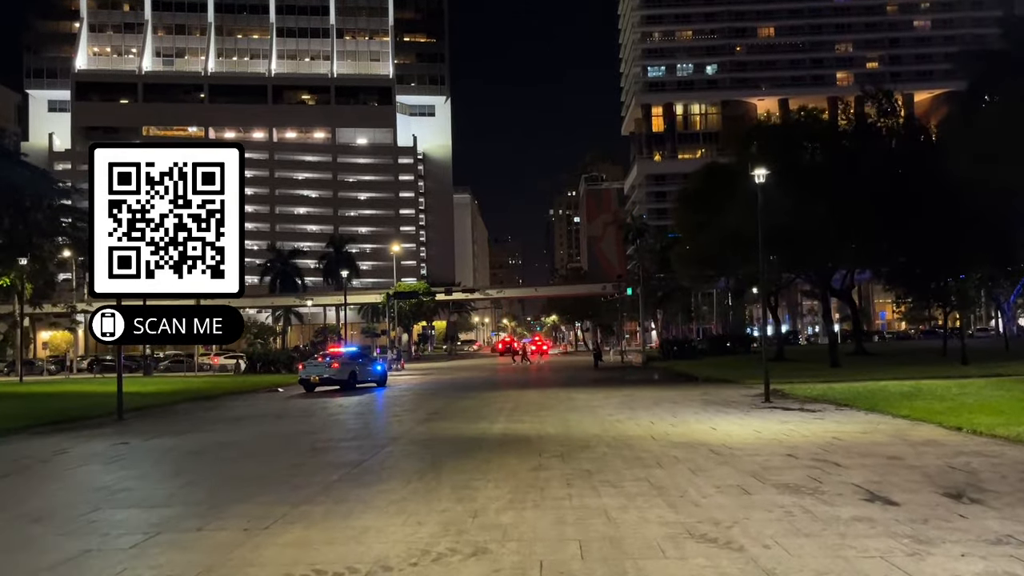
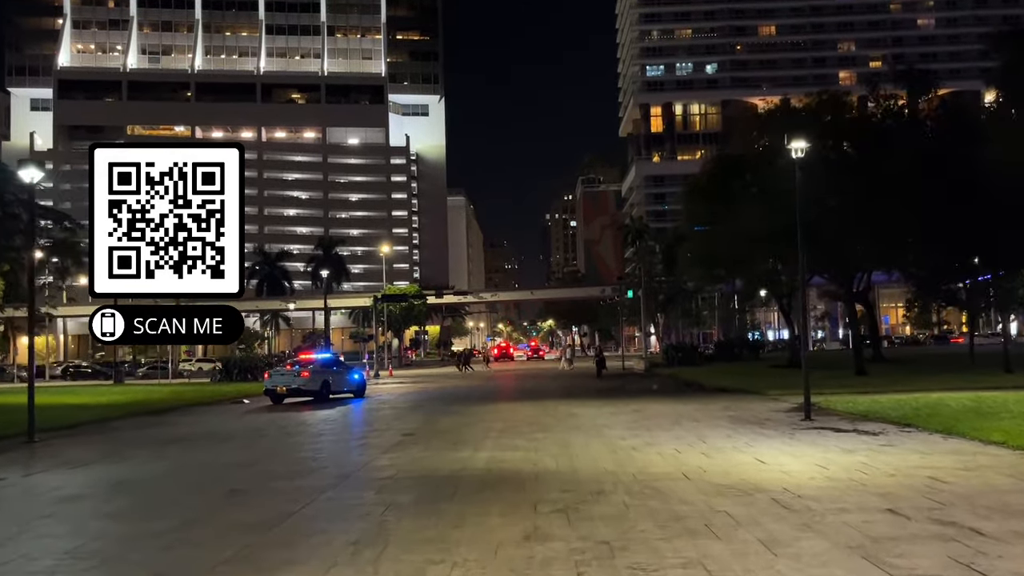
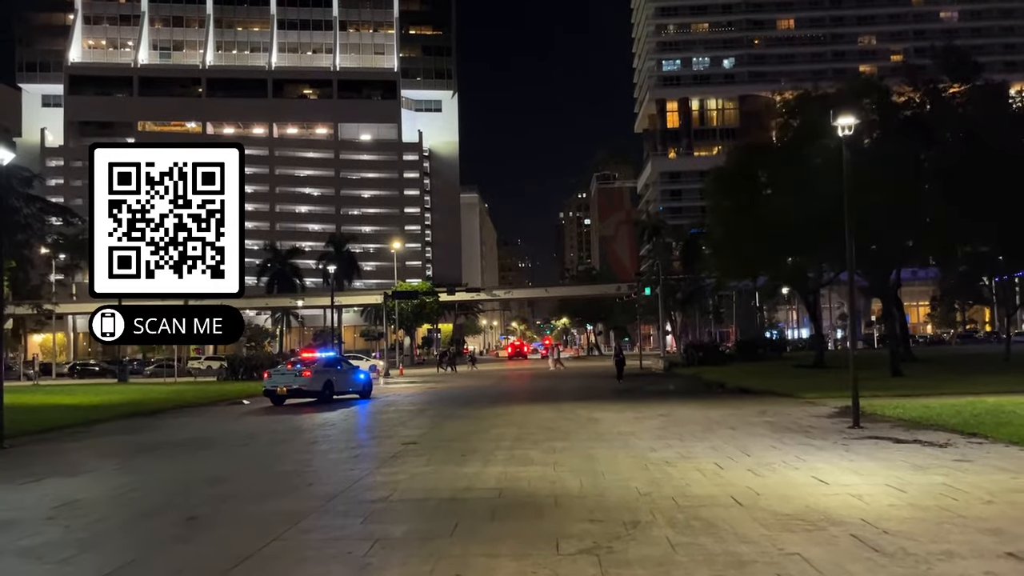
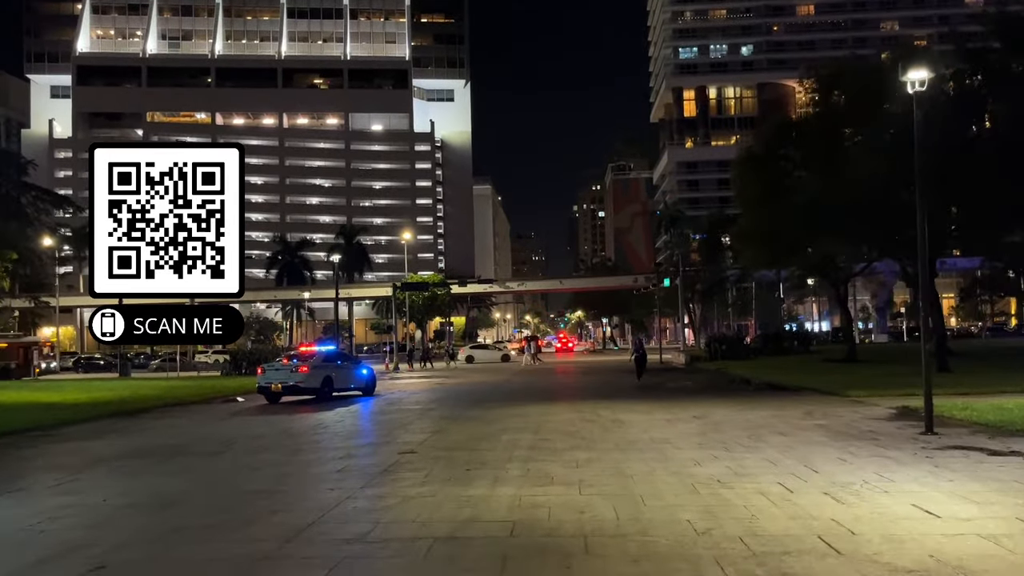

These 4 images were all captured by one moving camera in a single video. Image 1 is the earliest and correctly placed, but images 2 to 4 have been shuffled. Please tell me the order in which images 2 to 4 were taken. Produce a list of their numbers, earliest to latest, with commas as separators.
2, 3, 4
